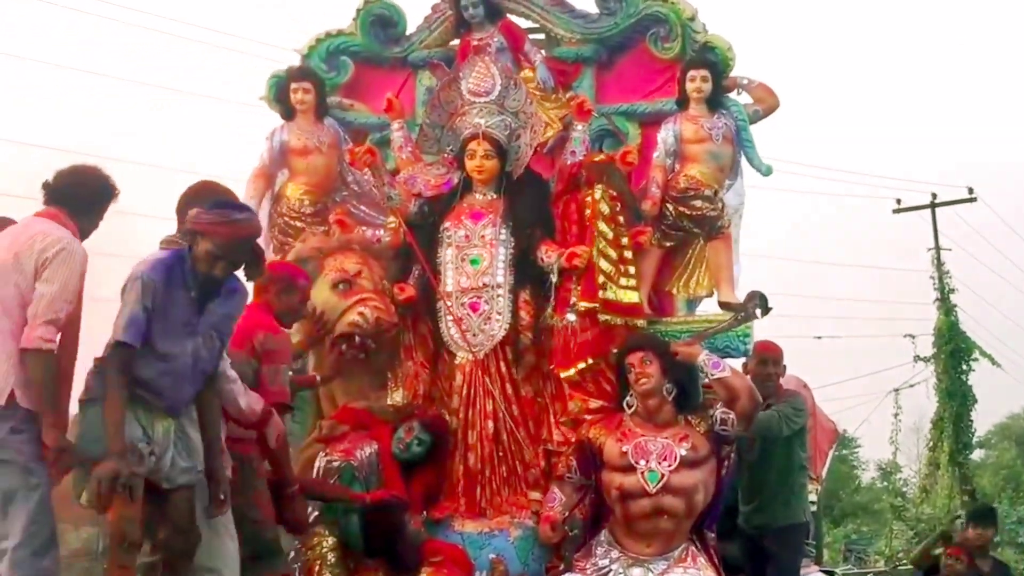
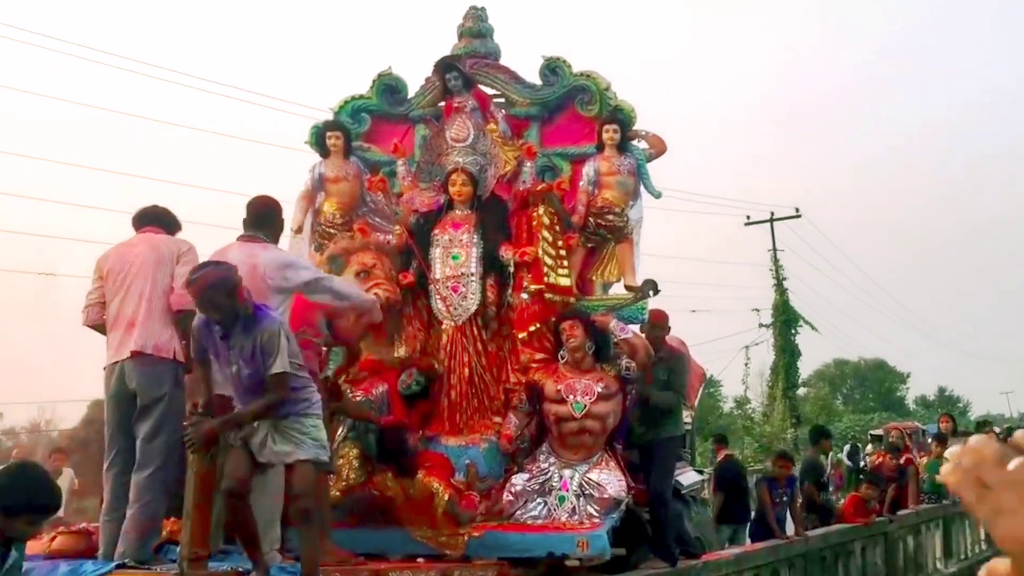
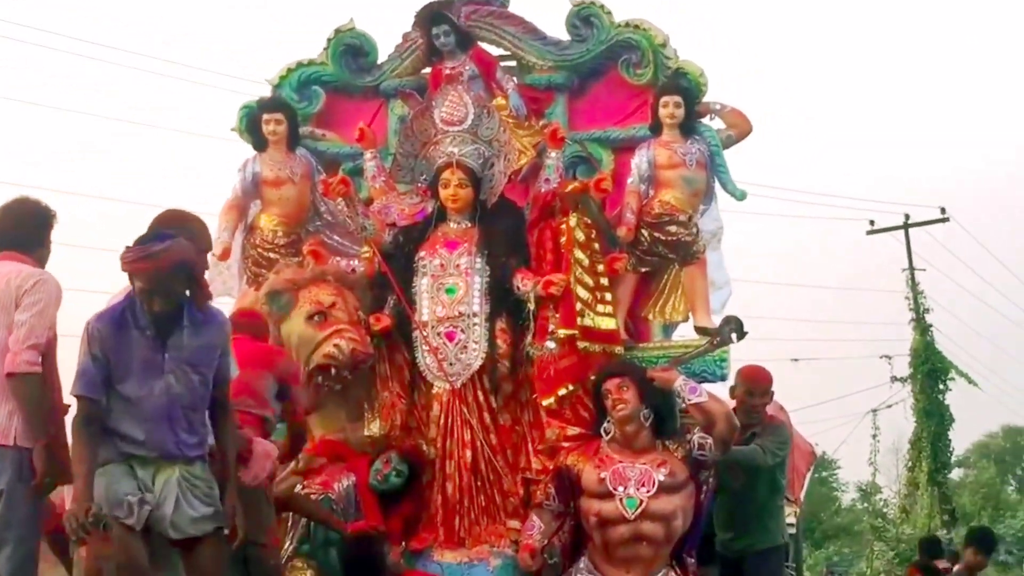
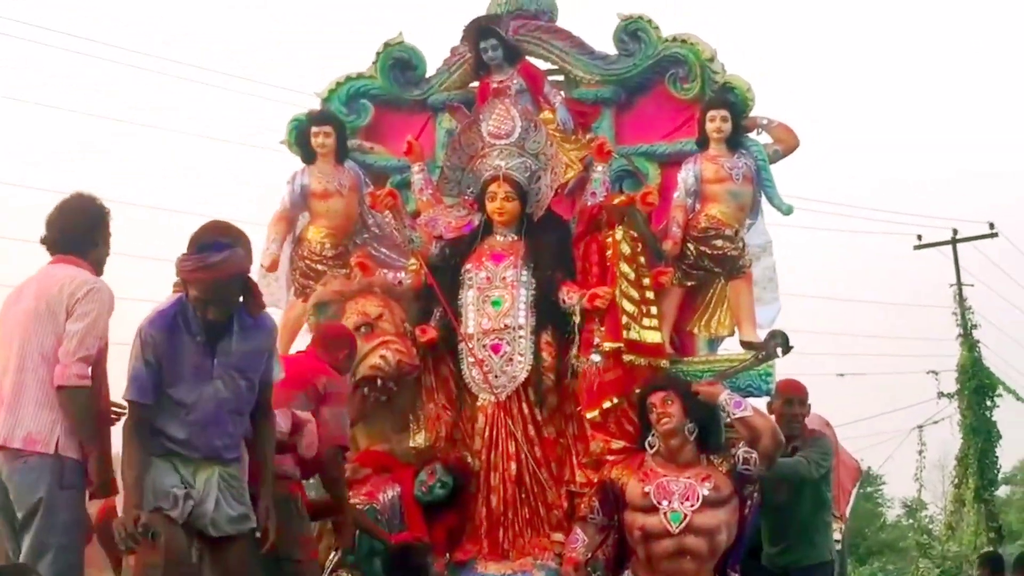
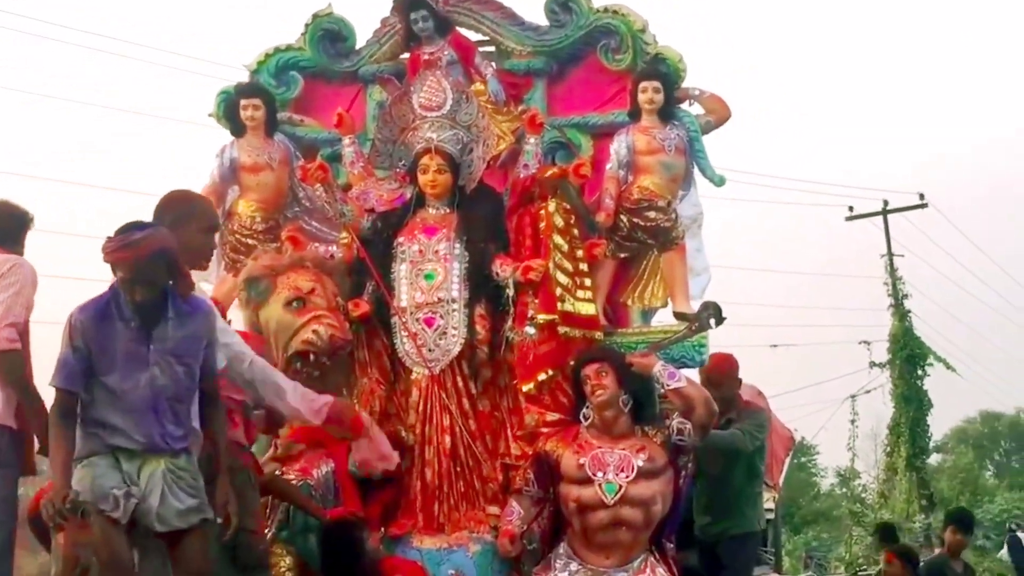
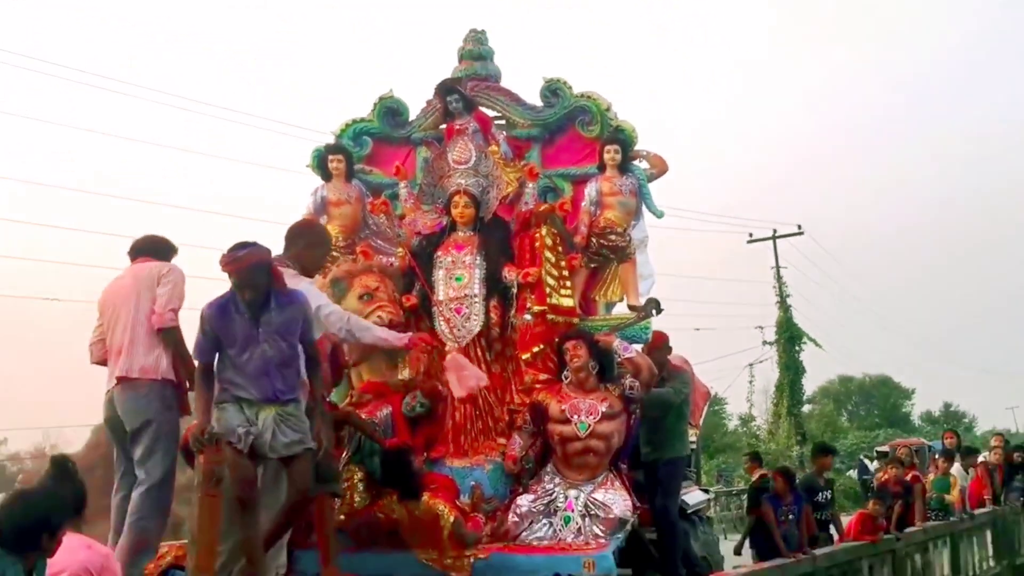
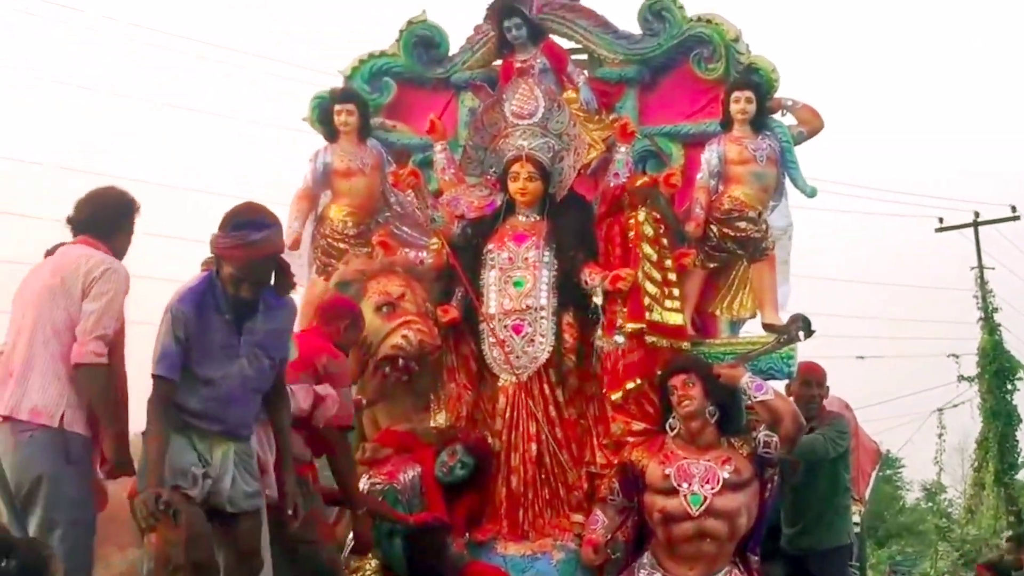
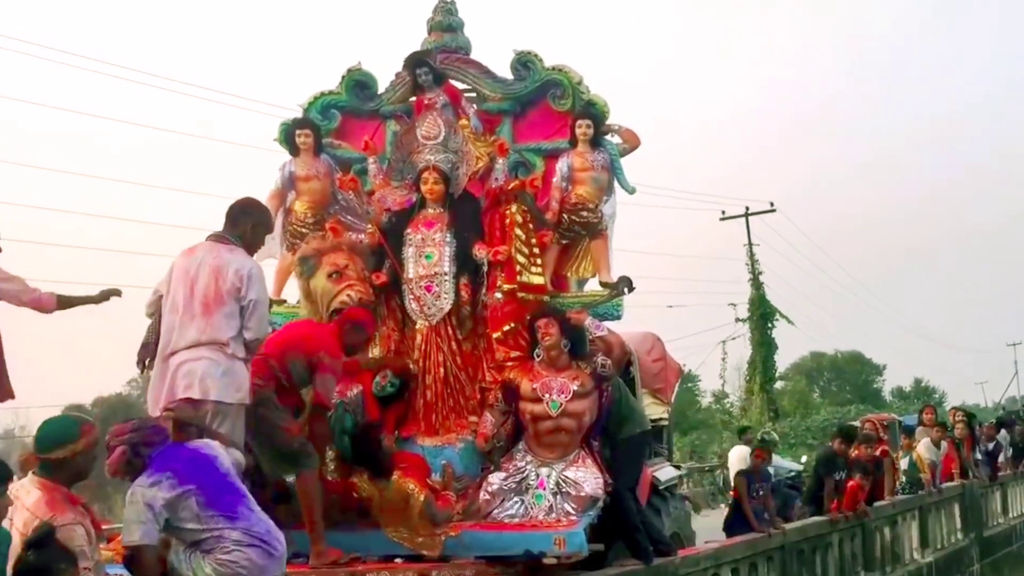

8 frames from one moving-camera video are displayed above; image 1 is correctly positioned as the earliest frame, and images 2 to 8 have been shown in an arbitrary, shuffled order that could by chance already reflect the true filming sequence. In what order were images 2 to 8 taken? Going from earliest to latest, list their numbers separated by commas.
7, 4, 3, 5, 6, 2, 8
